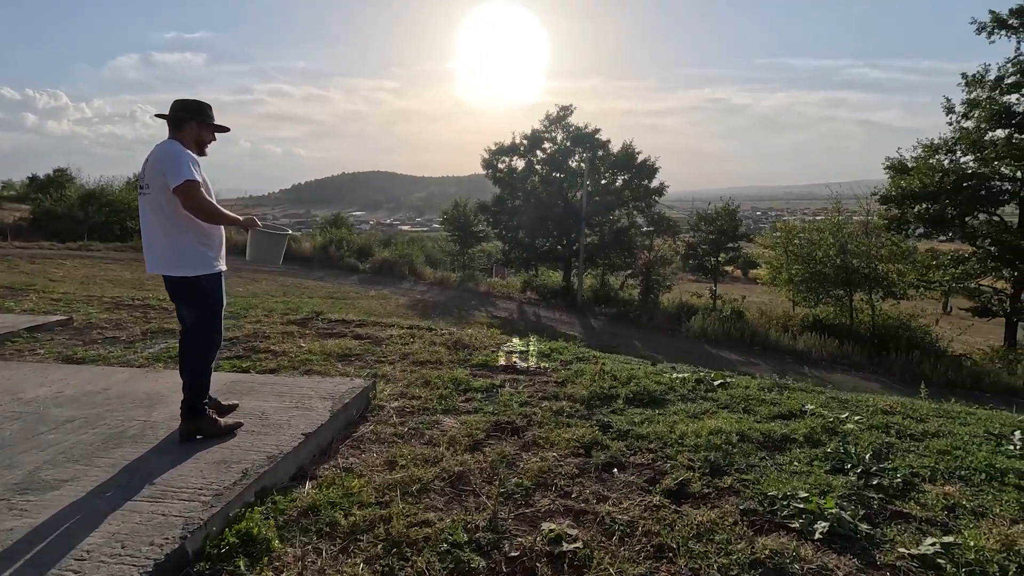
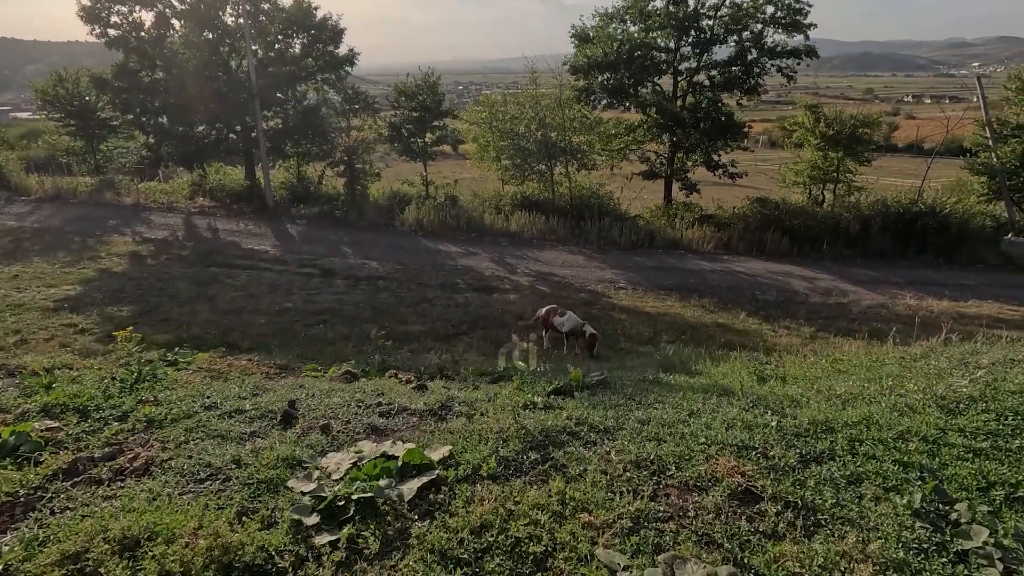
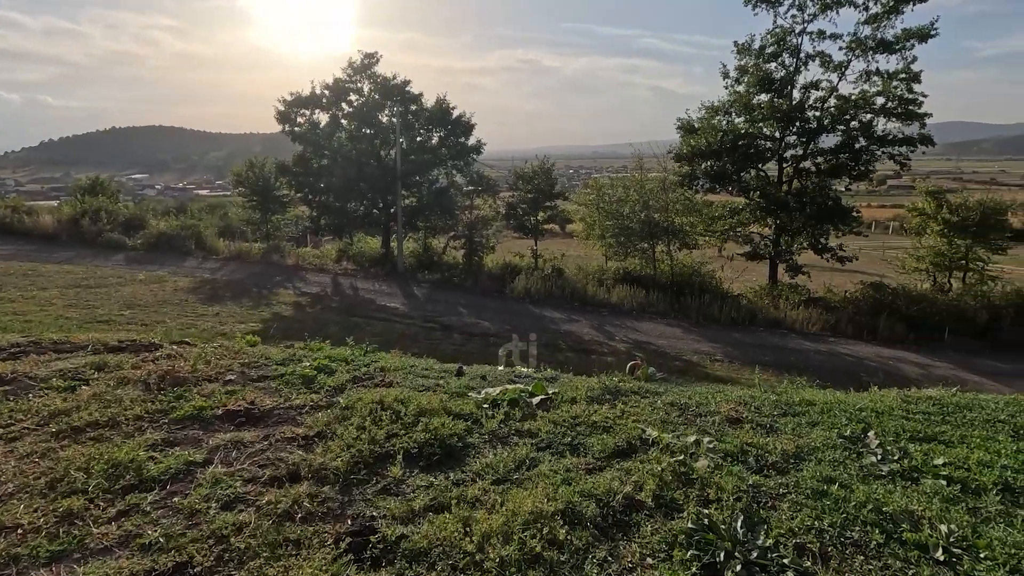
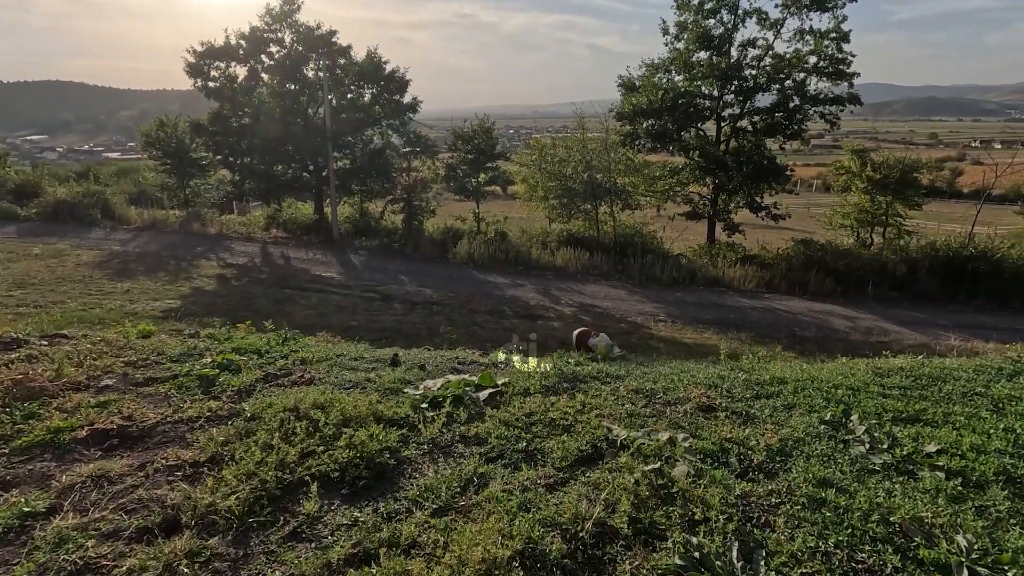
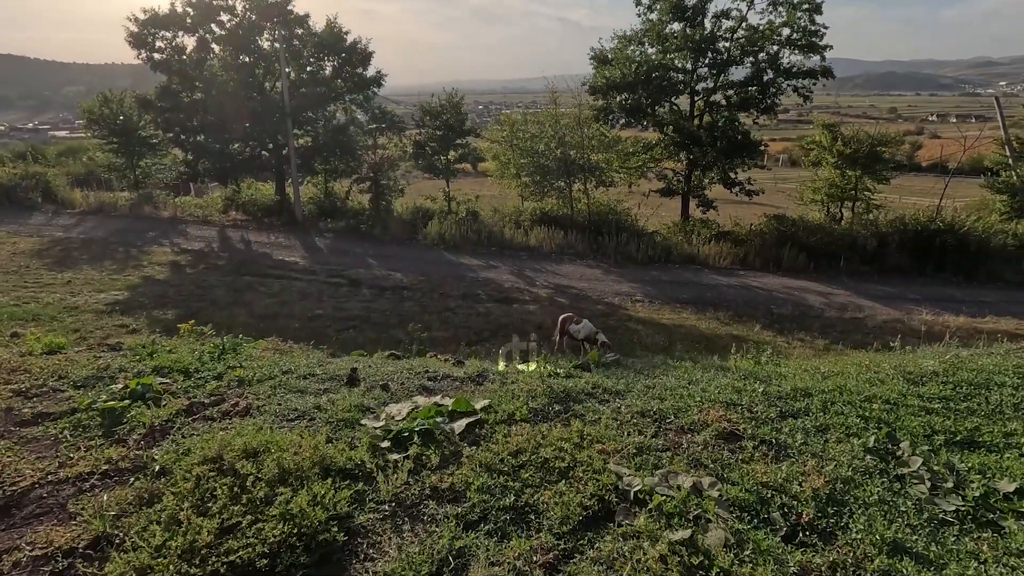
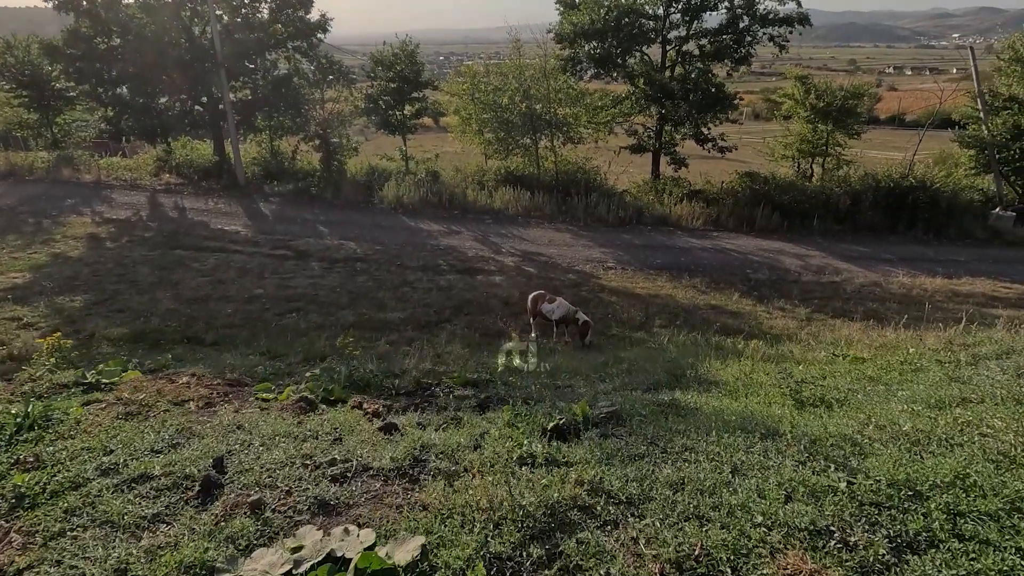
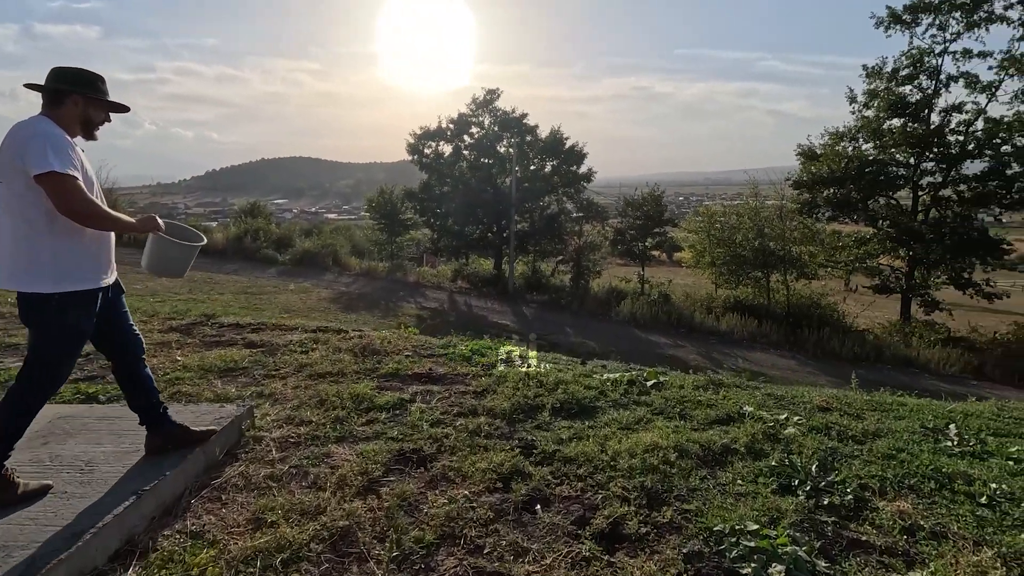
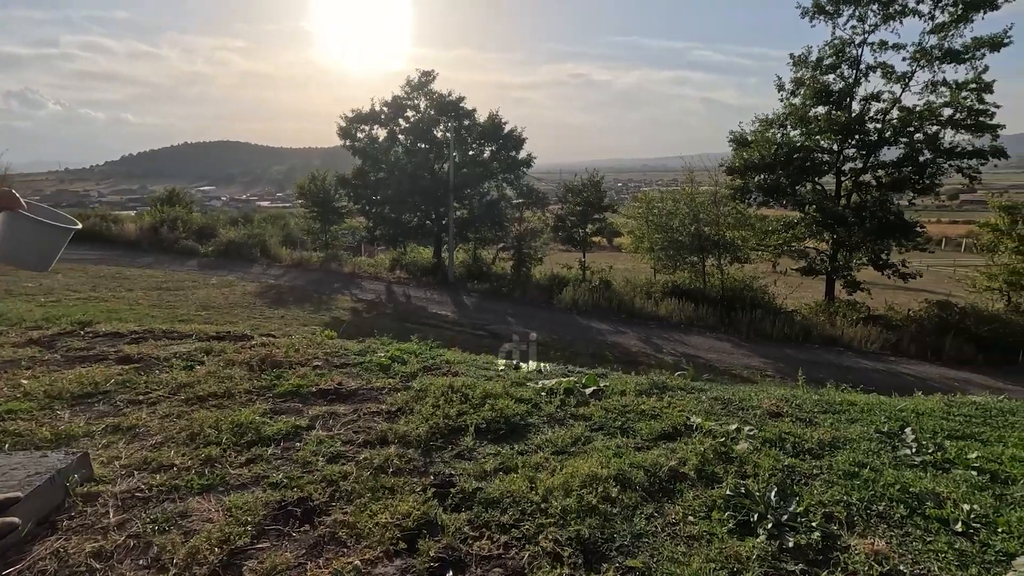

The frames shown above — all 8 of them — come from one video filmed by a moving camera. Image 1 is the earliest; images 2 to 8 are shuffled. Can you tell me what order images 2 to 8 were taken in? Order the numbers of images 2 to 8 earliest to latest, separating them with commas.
7, 8, 3, 4, 5, 2, 6
